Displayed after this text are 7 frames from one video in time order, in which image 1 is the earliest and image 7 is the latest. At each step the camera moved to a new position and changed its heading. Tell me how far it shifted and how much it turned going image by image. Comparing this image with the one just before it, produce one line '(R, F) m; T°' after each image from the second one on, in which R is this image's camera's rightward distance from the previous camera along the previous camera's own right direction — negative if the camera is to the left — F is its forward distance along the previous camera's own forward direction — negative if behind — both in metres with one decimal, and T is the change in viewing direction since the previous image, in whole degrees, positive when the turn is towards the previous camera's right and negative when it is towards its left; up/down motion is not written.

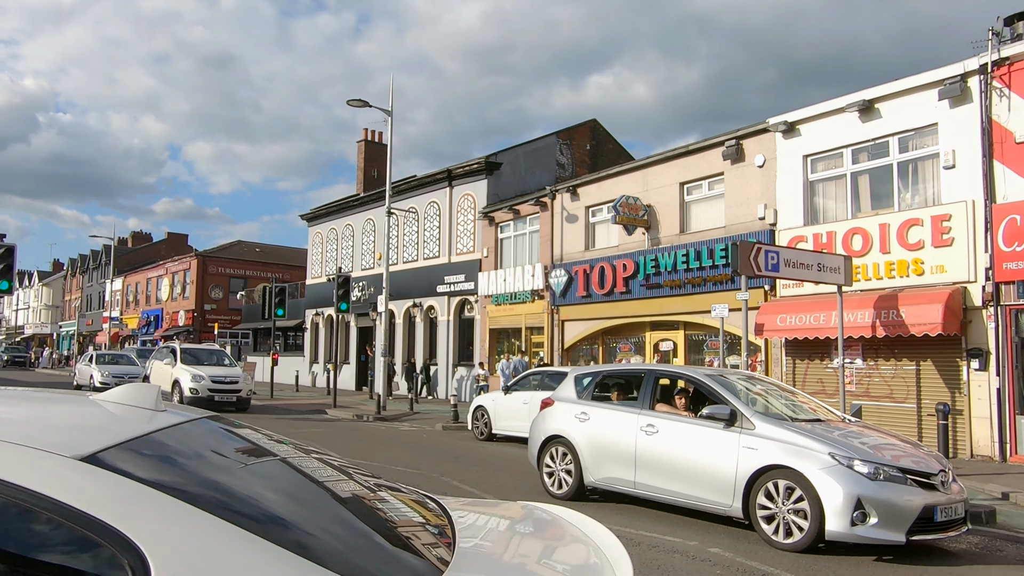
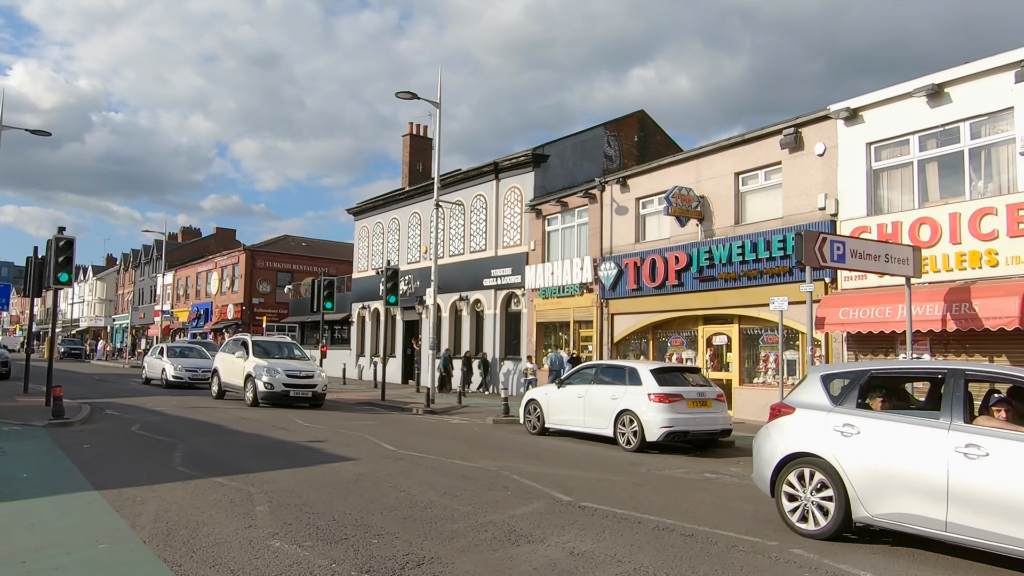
(-0.2, +0.2) m; -3°
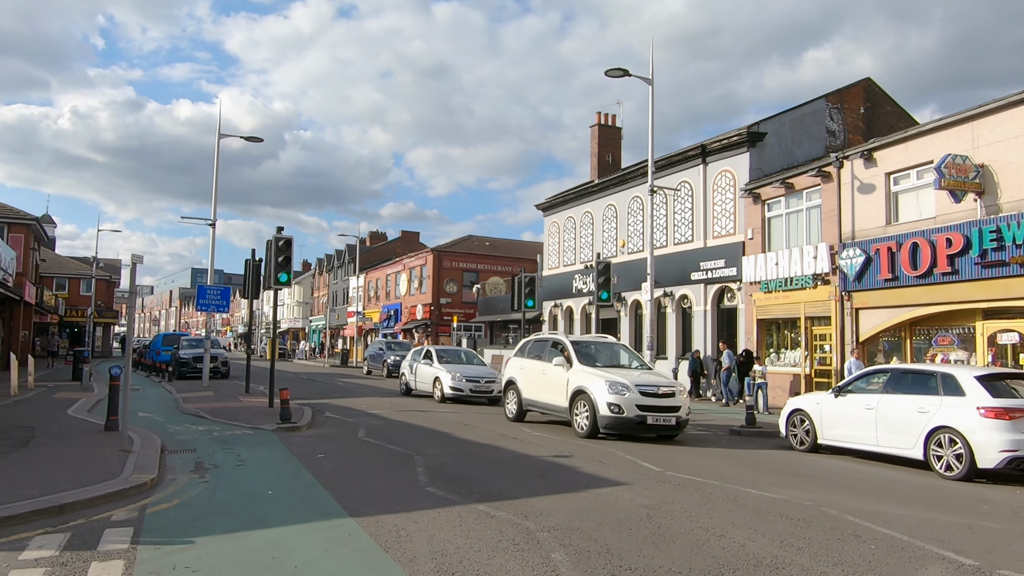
(-1.4, +1.6) m; -12°
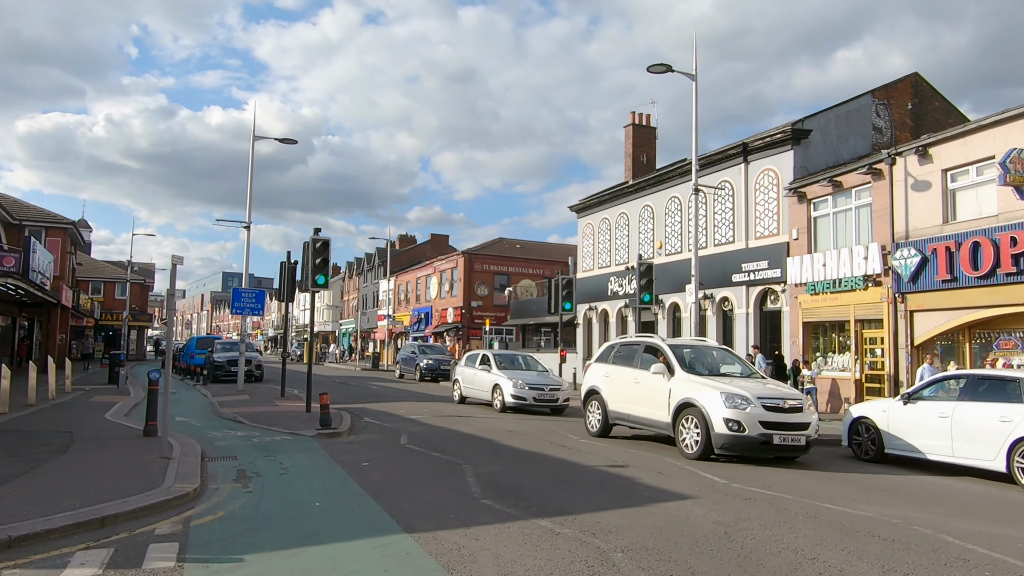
(-0.3, +0.5) m; -2°
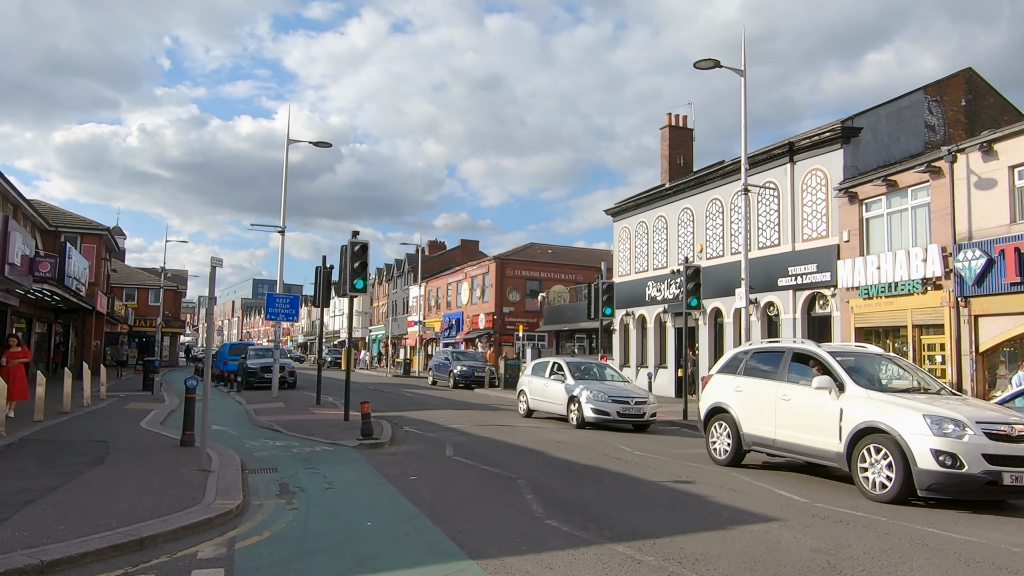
(-0.4, +0.6) m; -2°
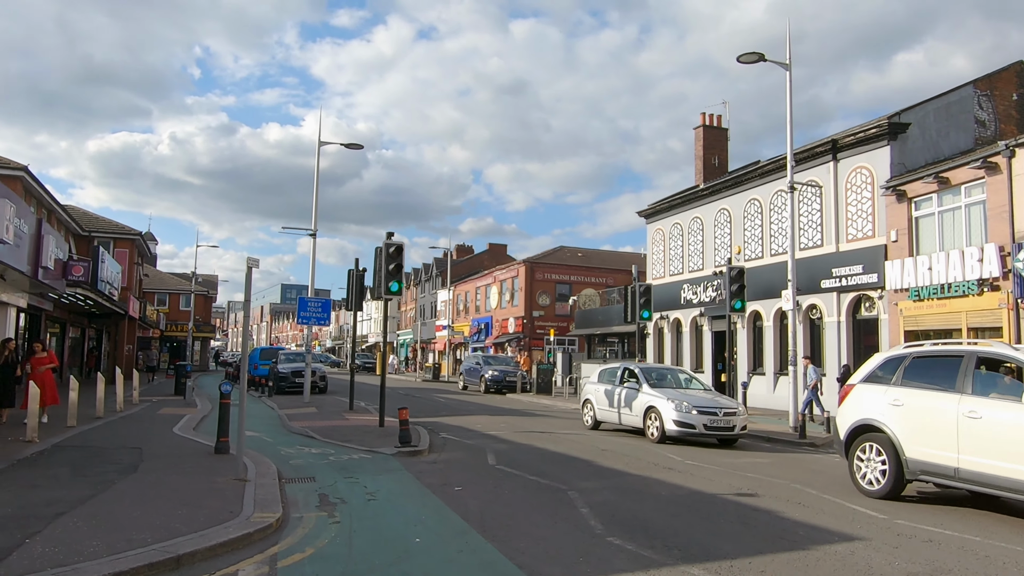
(-0.3, +0.5) m; -2°
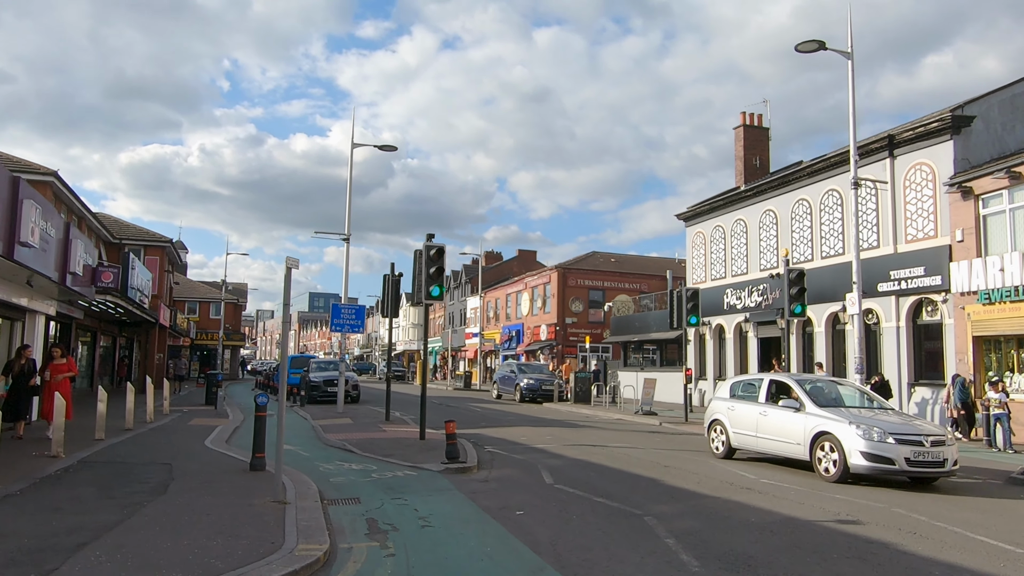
(-0.4, +0.9) m; -2°
